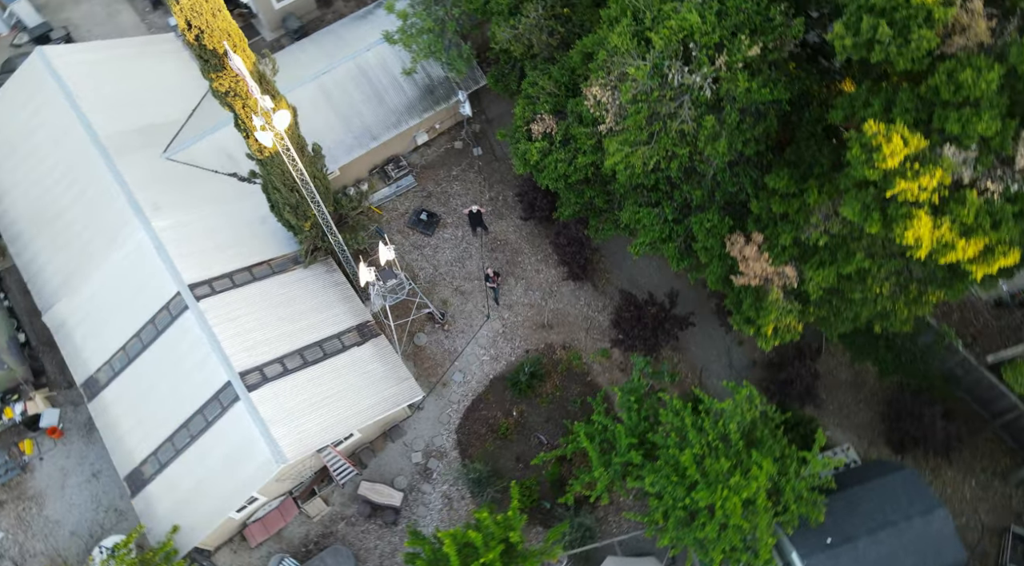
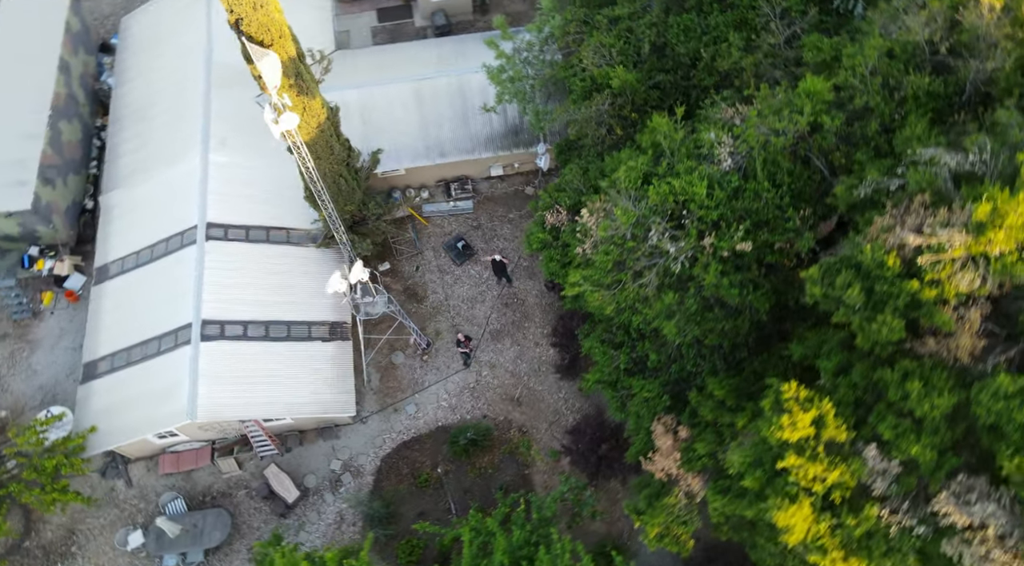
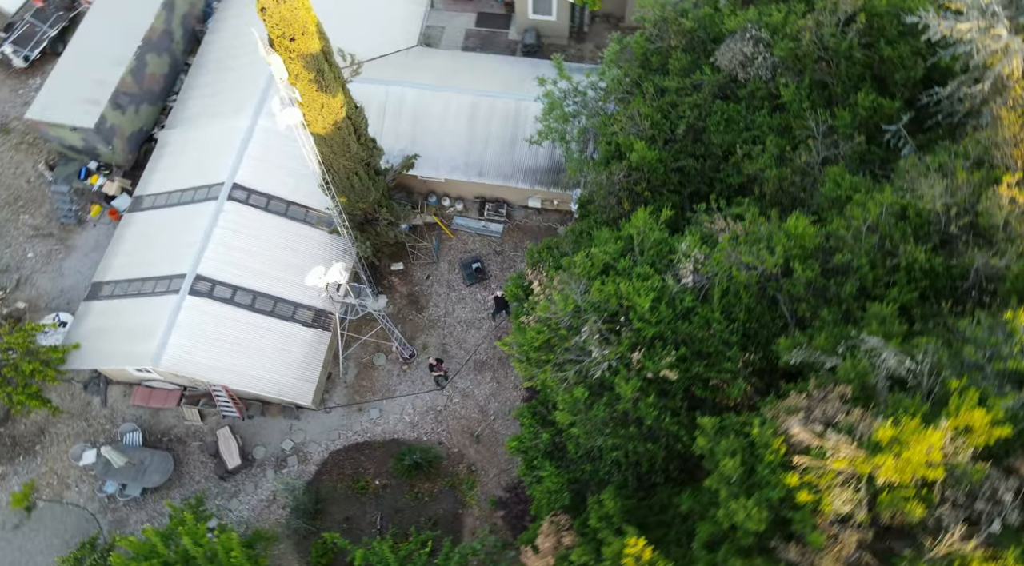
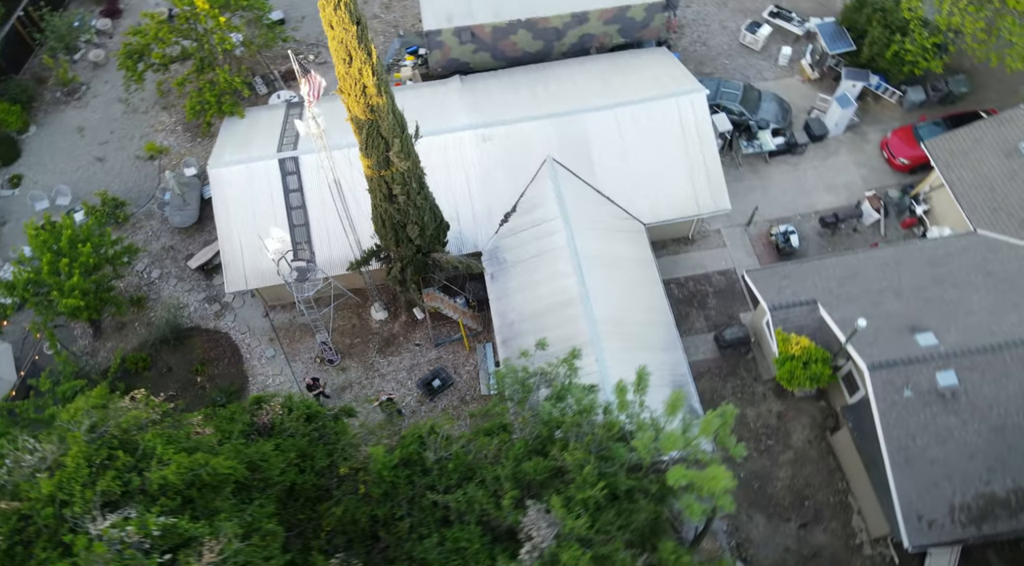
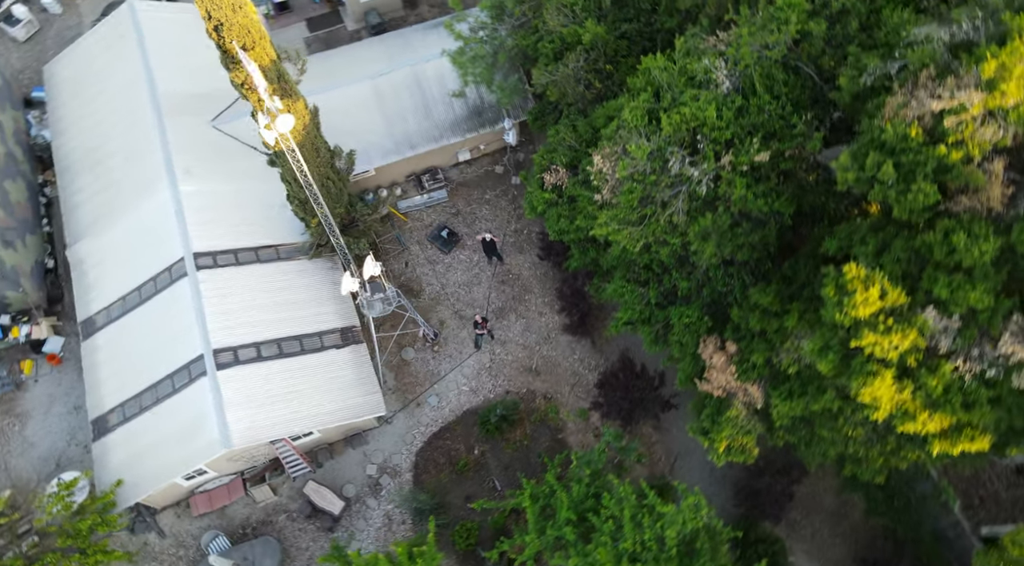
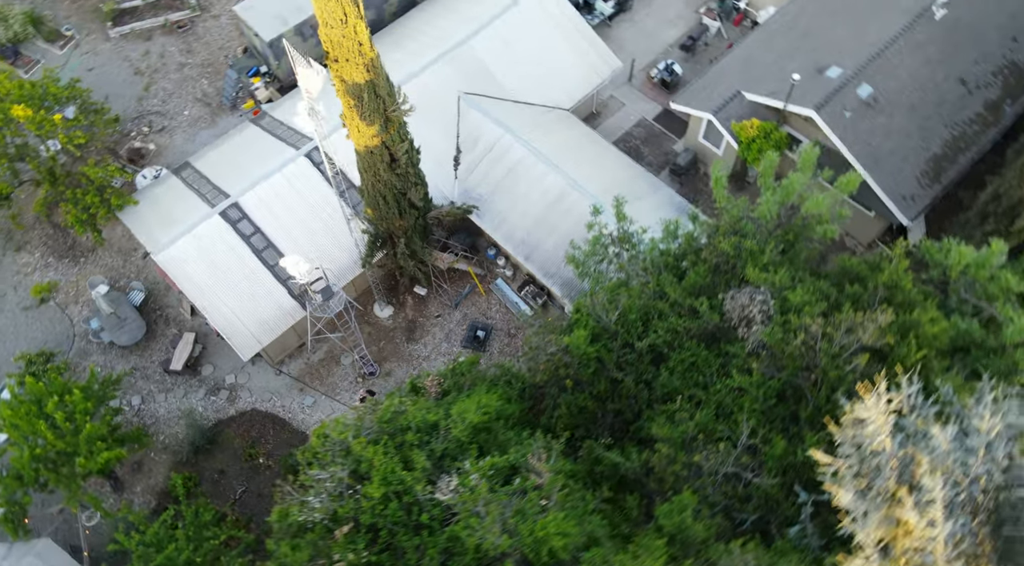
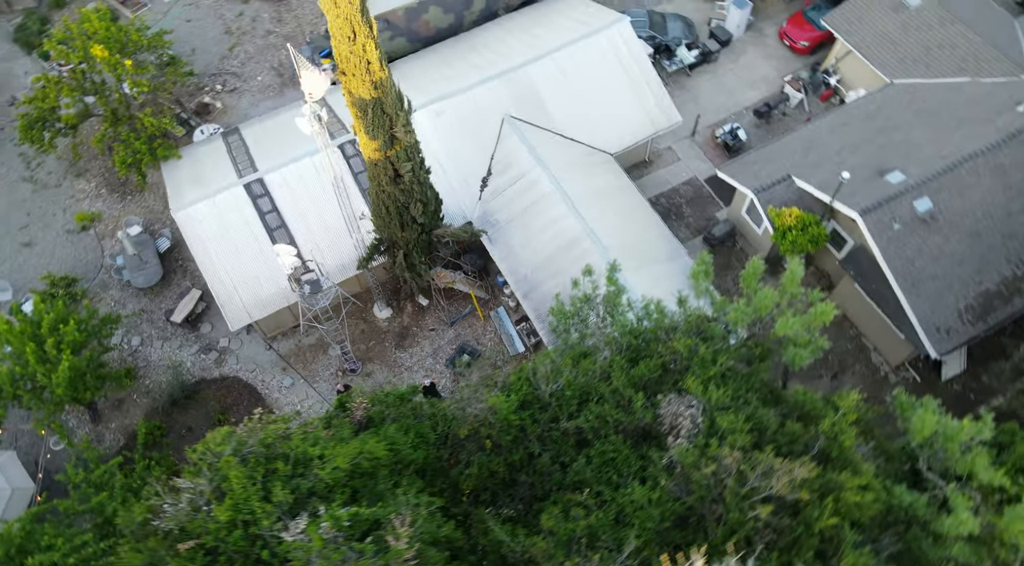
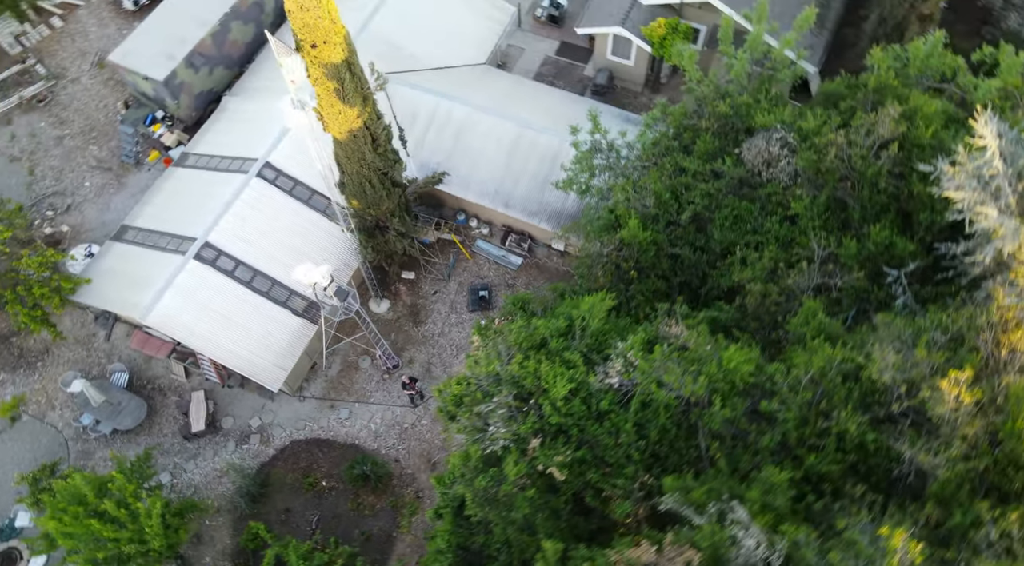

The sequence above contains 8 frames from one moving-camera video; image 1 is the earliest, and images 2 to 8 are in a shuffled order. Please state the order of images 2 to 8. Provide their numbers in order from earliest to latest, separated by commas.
5, 2, 3, 8, 6, 7, 4
